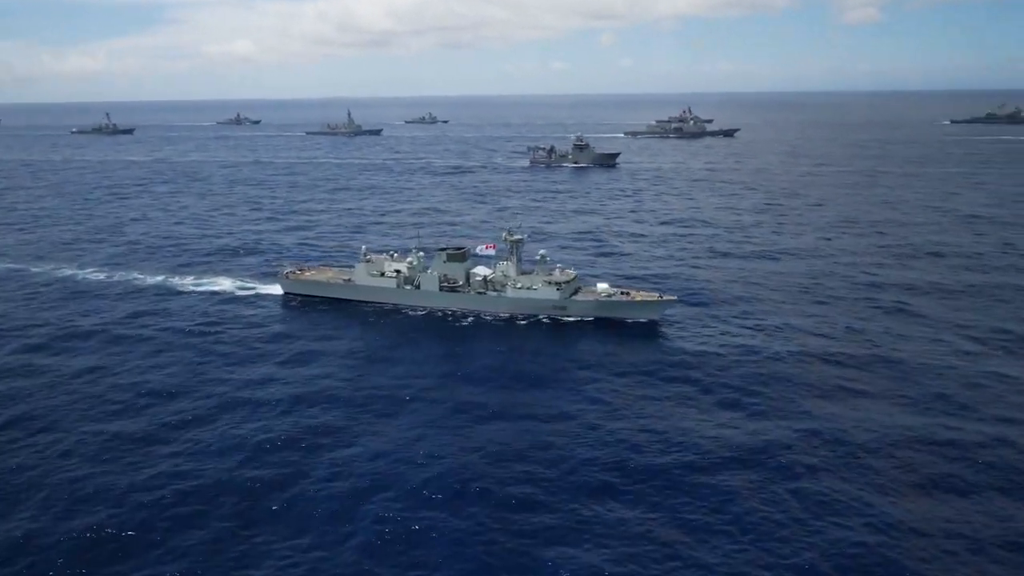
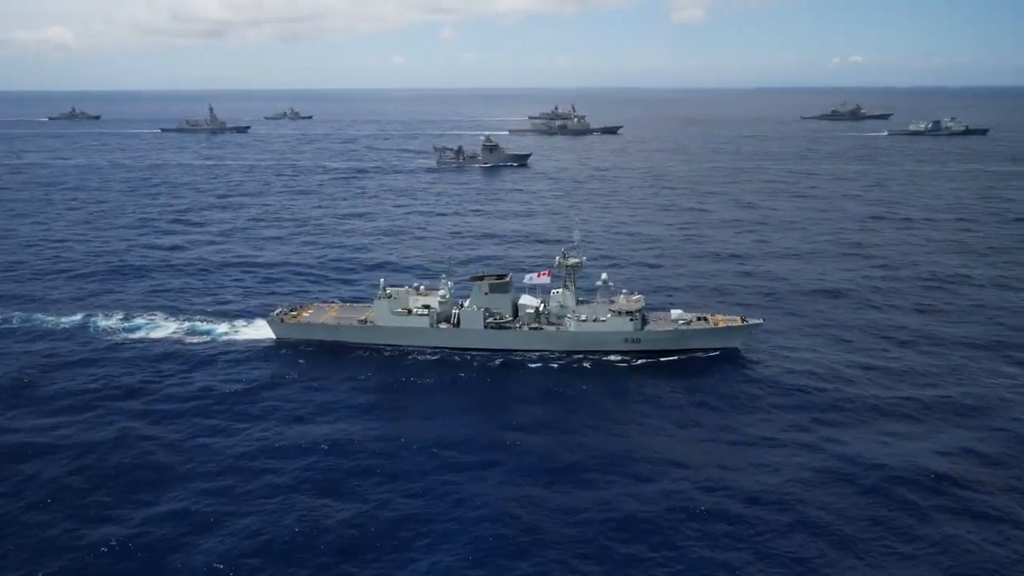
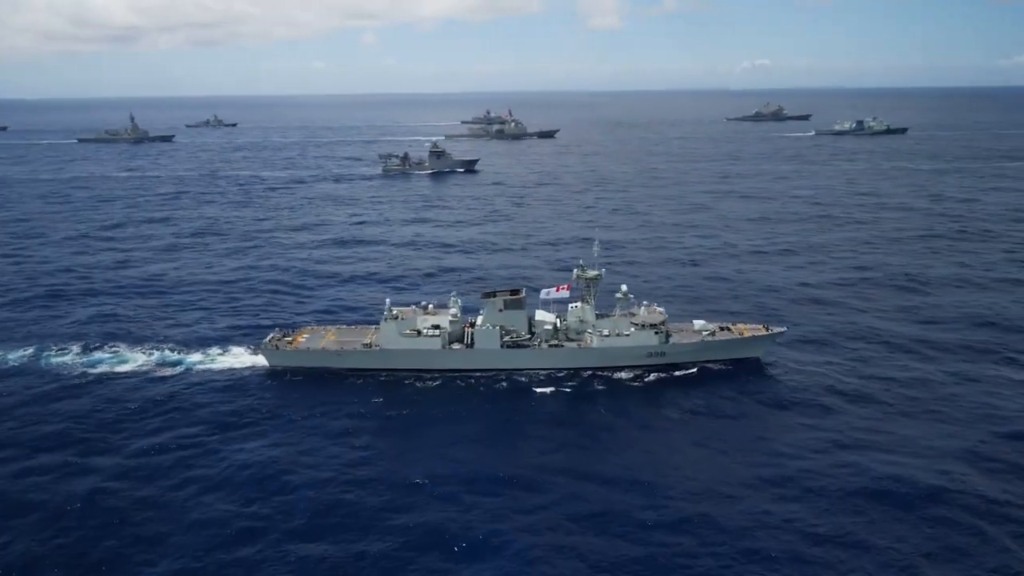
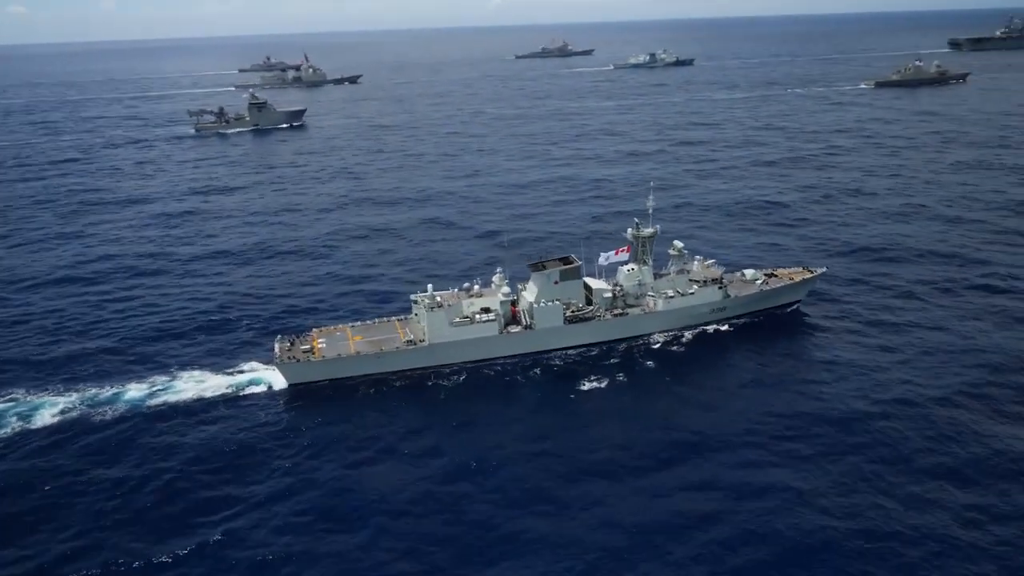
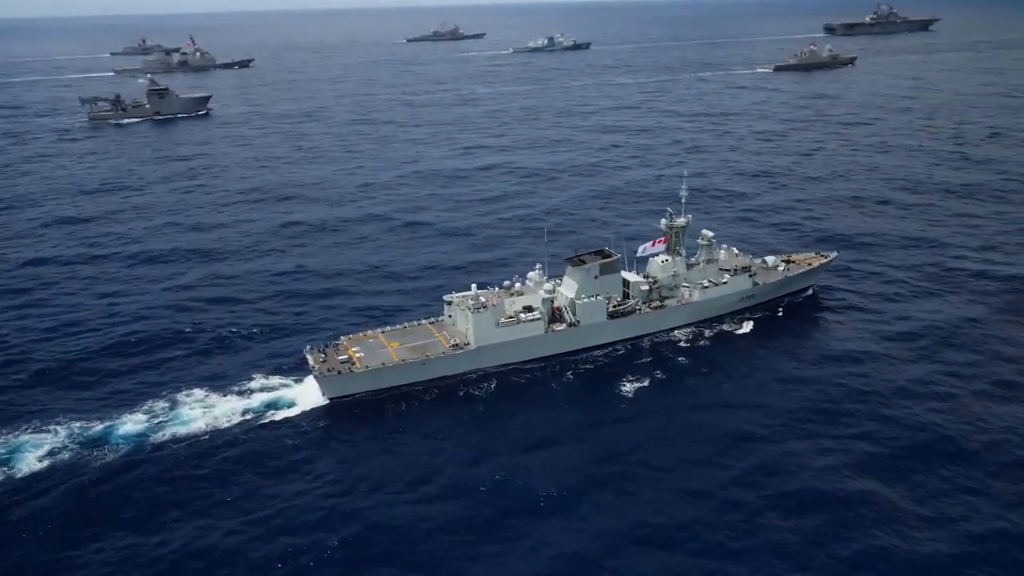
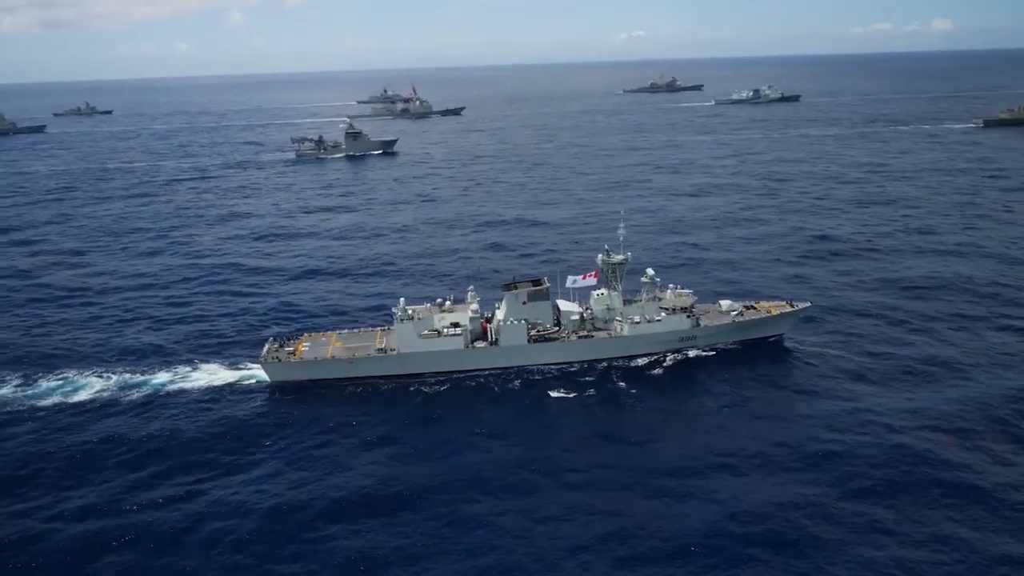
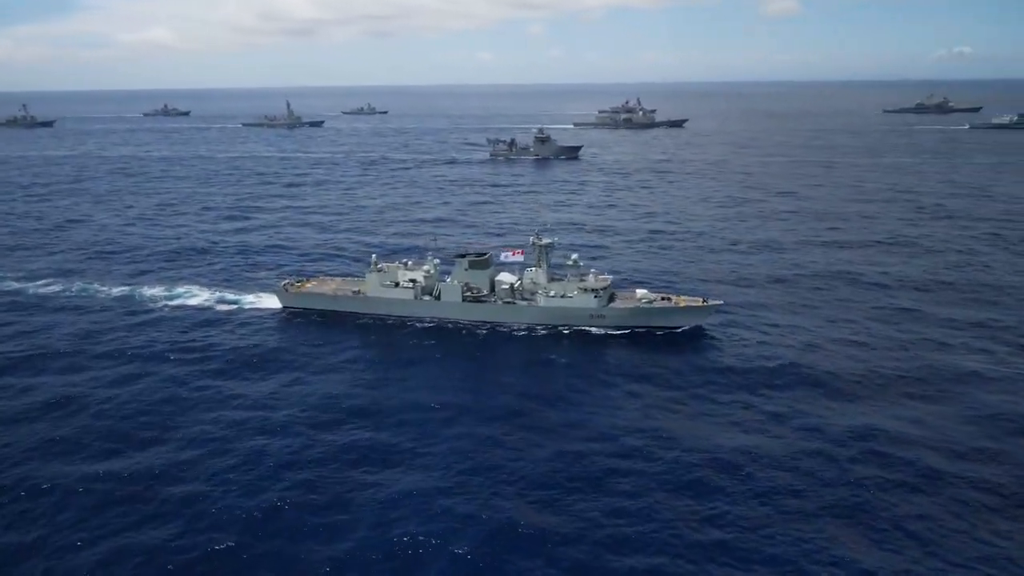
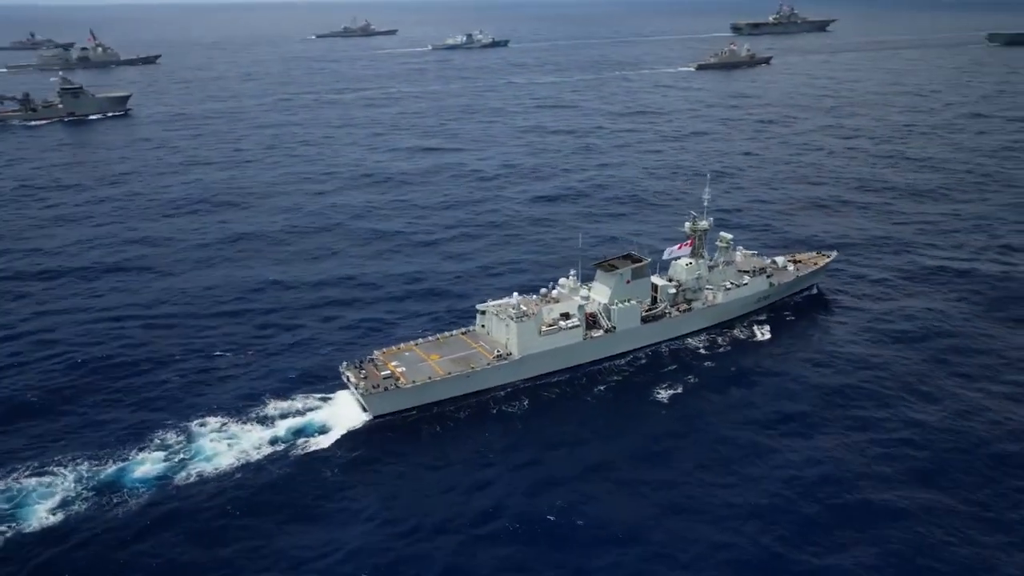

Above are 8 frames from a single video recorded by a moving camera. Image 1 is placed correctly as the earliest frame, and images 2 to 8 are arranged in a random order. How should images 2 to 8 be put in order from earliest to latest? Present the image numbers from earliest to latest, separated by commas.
7, 2, 3, 6, 4, 5, 8
